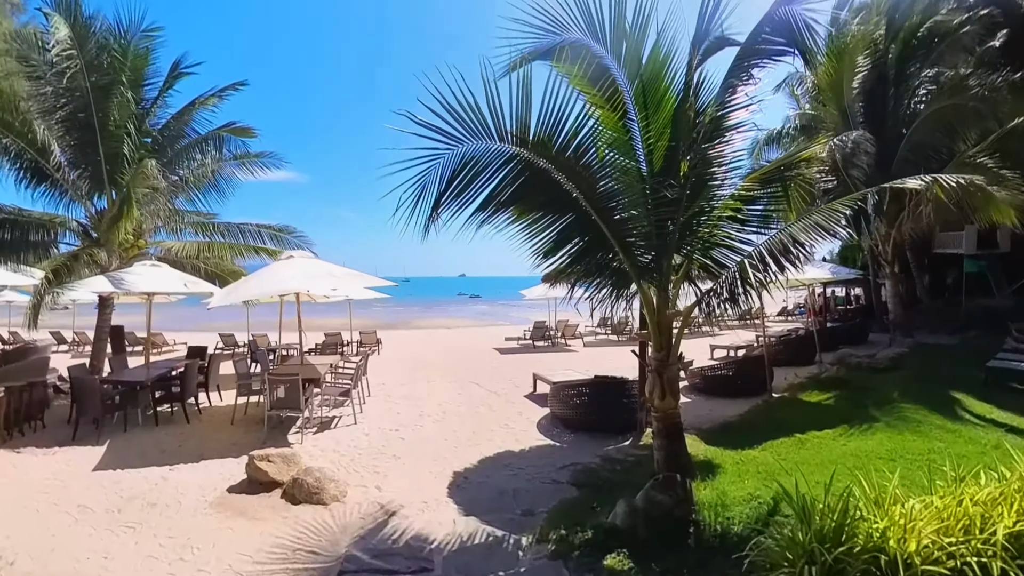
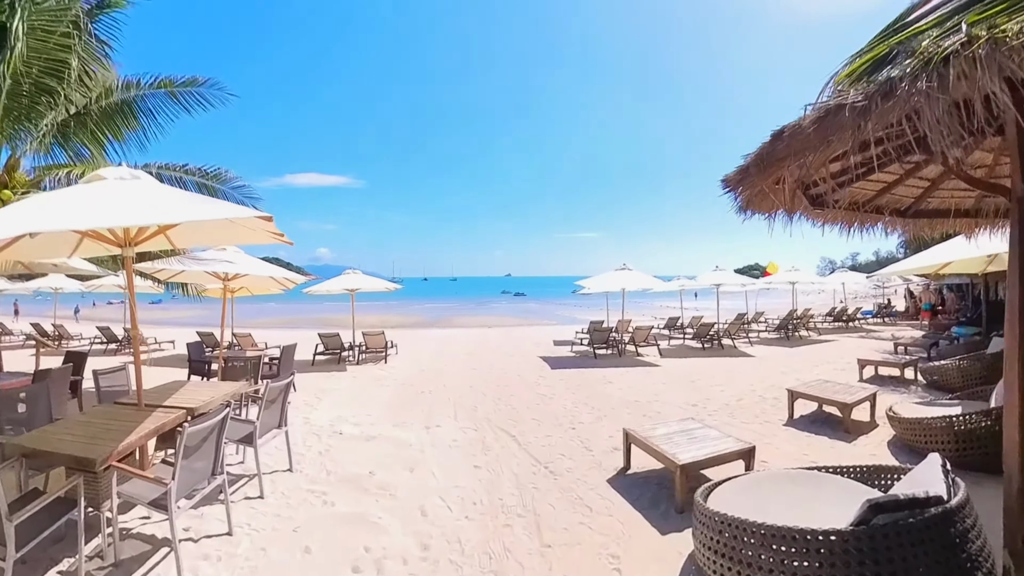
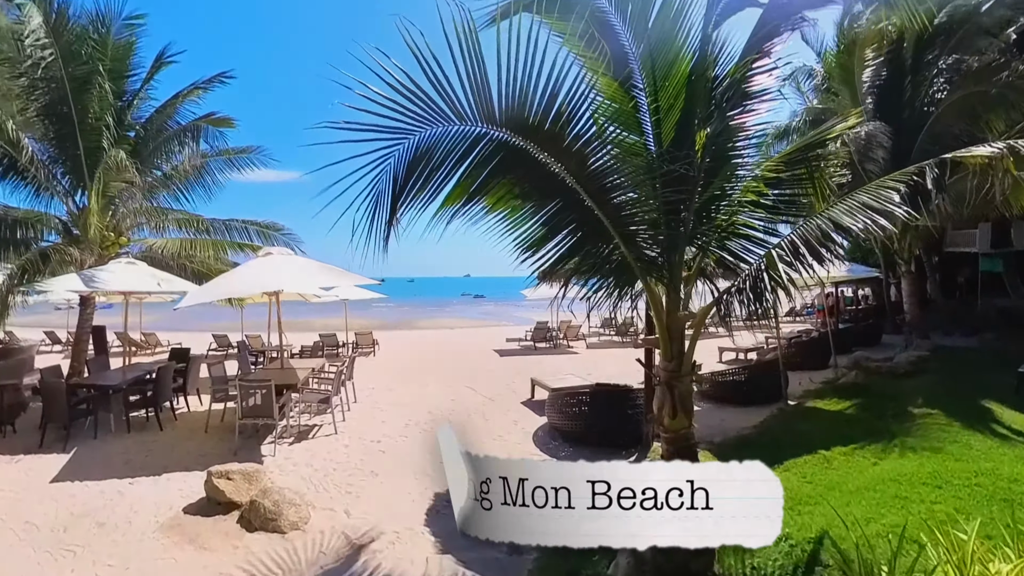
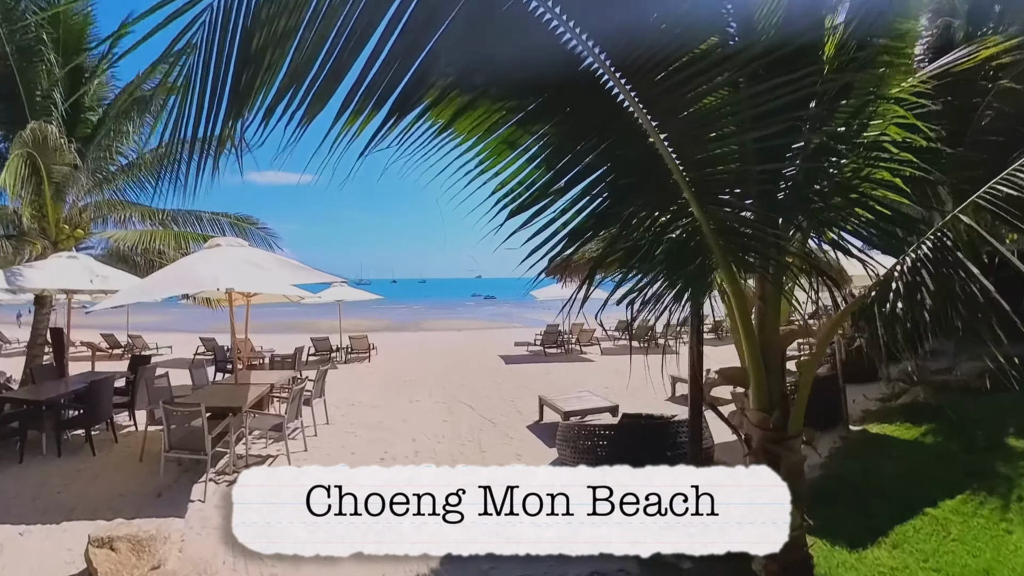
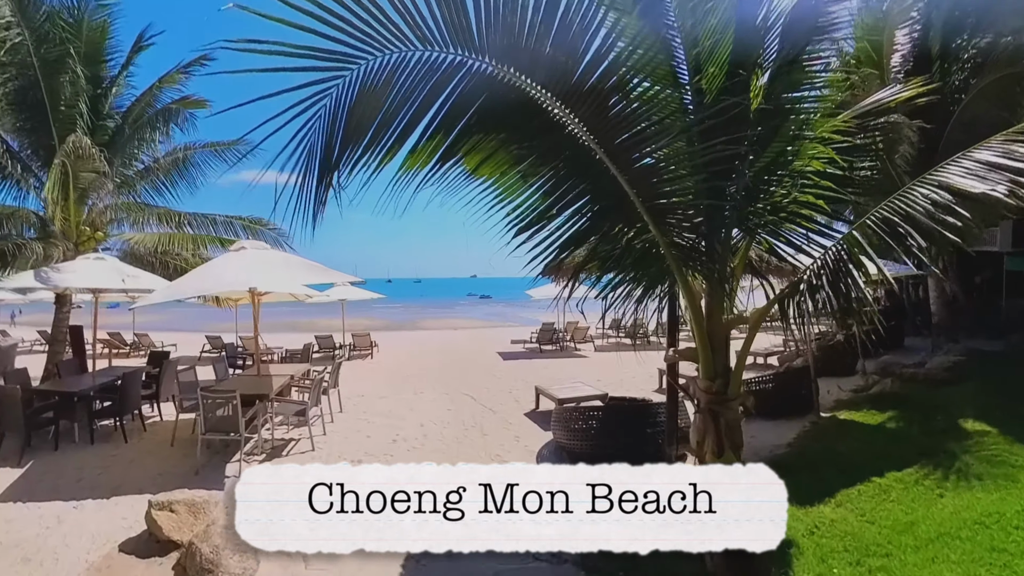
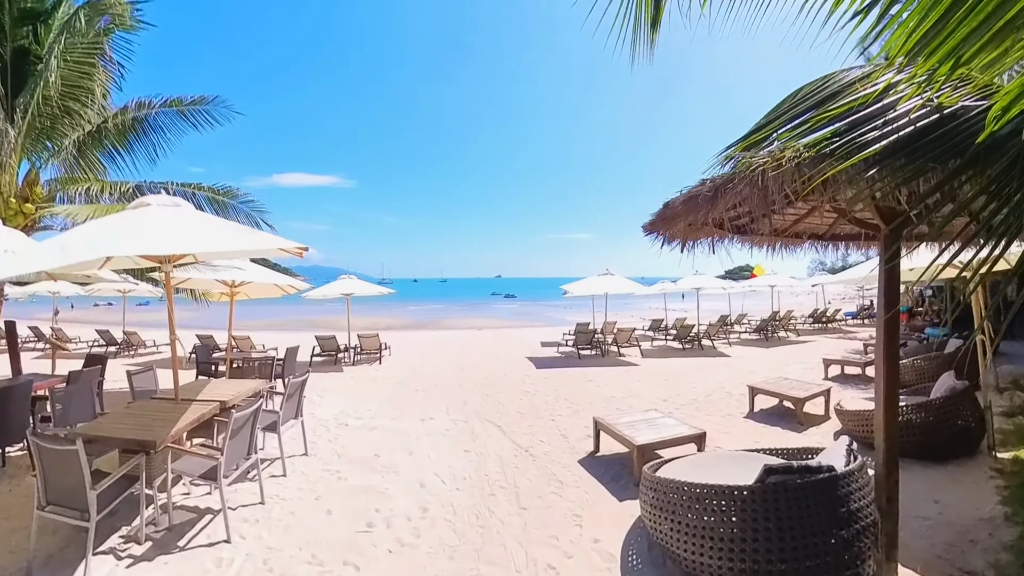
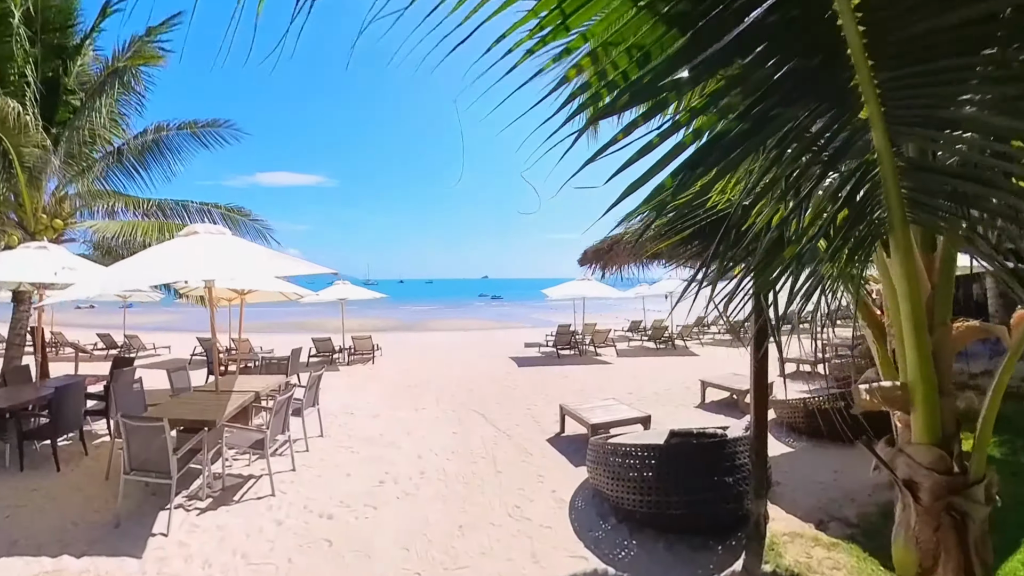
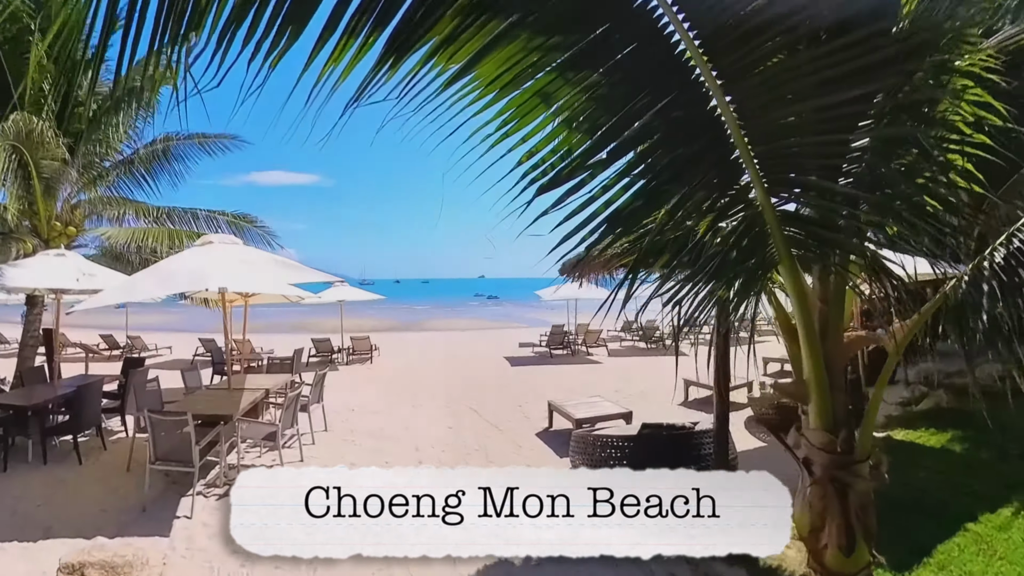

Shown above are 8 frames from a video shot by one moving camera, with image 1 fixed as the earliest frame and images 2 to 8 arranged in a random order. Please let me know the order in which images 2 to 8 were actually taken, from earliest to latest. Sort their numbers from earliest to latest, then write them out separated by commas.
3, 5, 4, 8, 7, 6, 2
